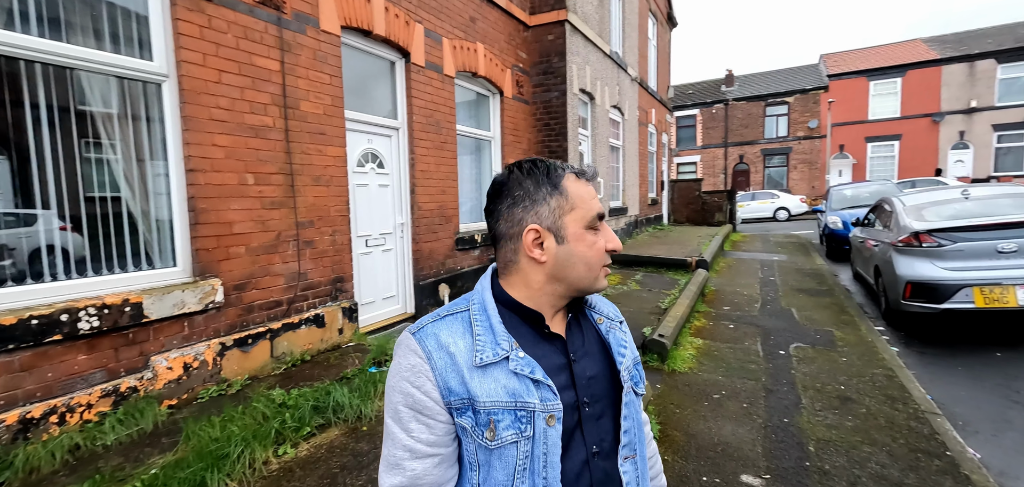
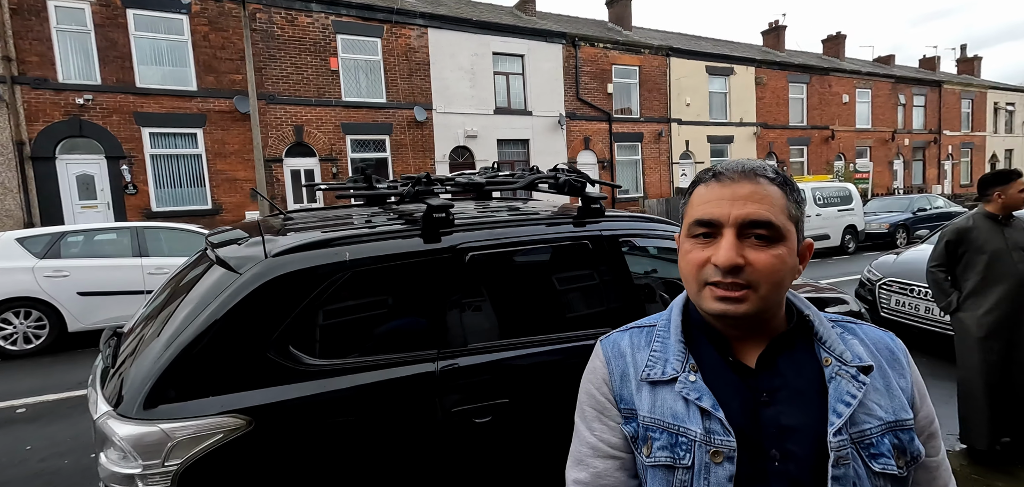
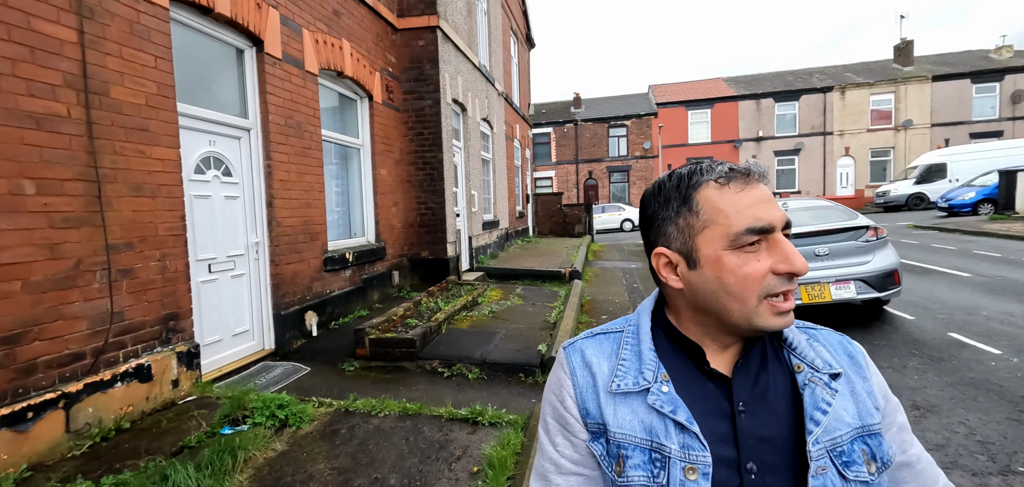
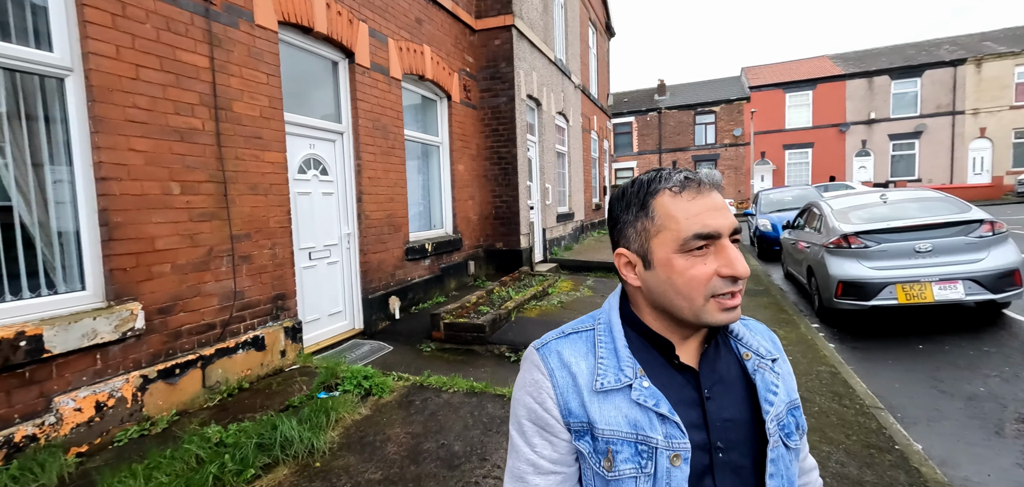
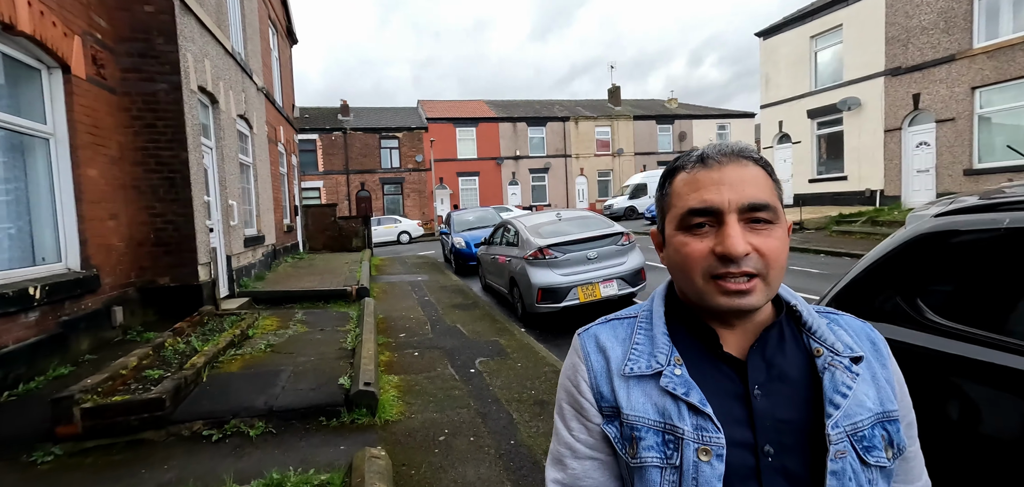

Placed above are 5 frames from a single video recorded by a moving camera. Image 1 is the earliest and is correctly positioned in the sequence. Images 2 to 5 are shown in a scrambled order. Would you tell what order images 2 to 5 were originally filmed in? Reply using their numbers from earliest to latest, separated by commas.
4, 3, 5, 2
